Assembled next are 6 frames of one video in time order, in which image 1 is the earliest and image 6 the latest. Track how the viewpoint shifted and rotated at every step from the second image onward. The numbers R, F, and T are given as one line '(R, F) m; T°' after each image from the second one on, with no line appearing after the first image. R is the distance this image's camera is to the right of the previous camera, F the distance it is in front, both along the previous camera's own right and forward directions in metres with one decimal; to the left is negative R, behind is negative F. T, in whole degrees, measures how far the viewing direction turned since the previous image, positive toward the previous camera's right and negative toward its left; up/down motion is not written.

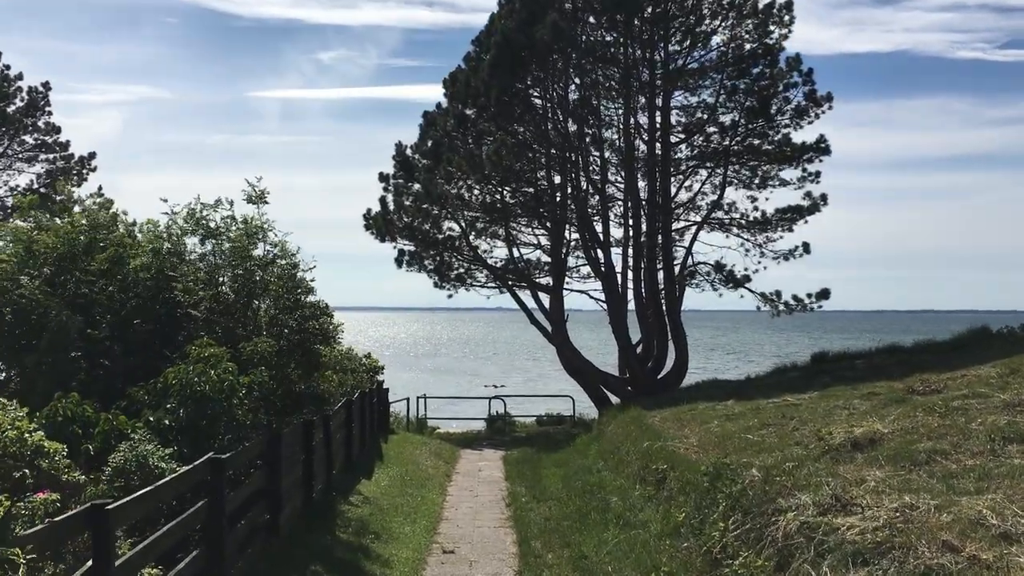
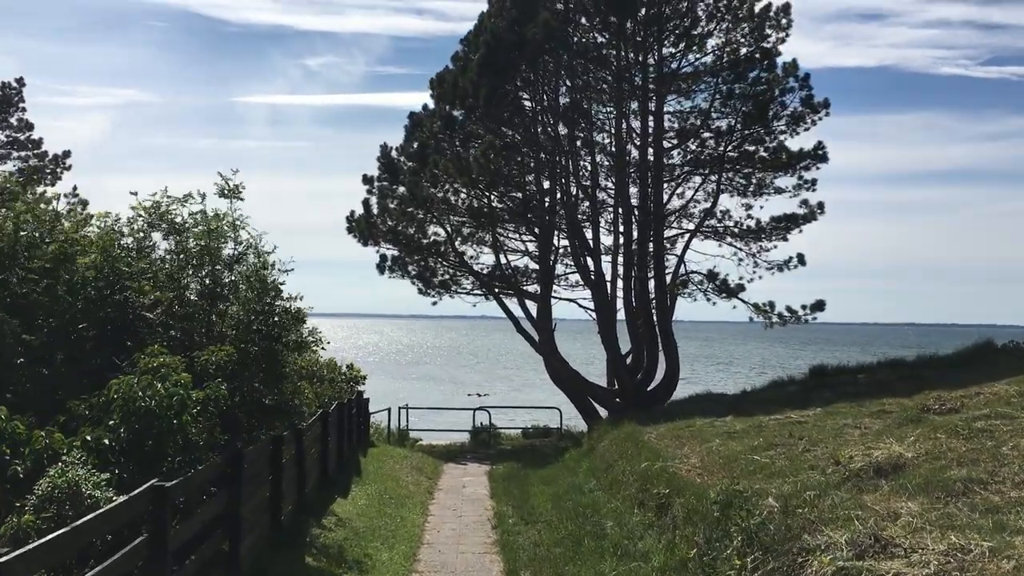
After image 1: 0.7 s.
(0.0, +0.8) m; +1°
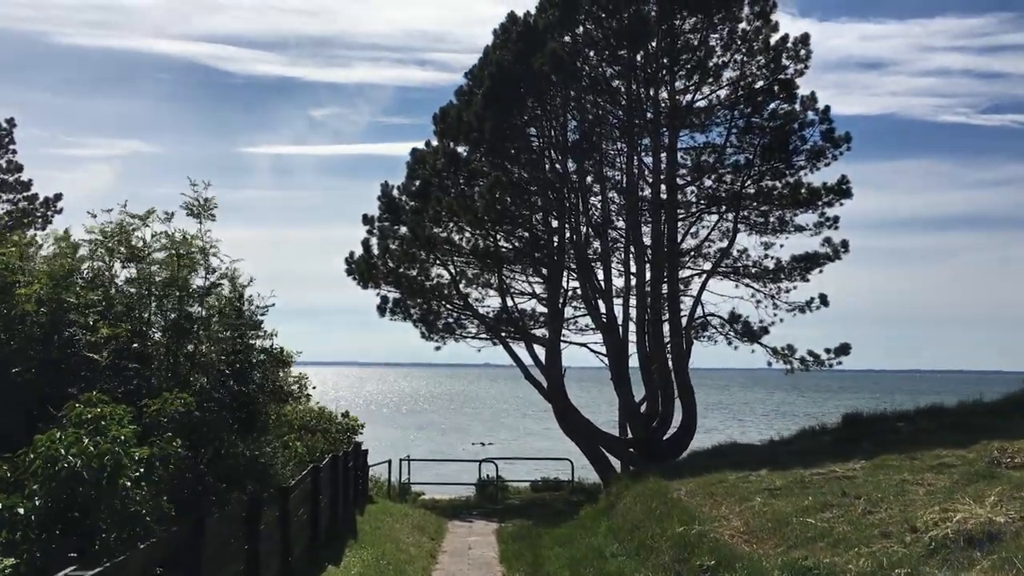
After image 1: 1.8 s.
(-0.1, +1.2) m; 0°
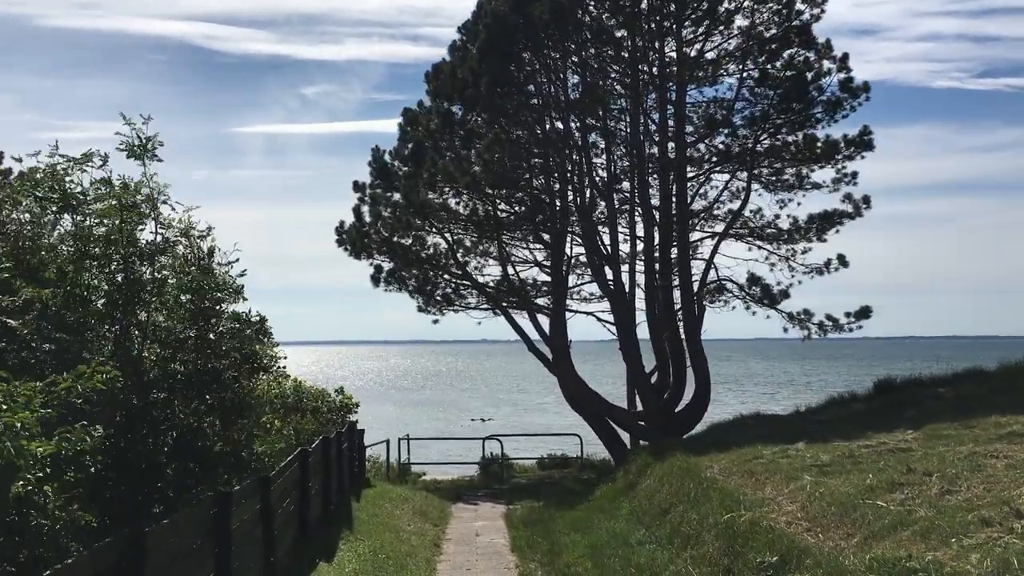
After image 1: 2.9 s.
(-0.1, +1.2) m; 0°
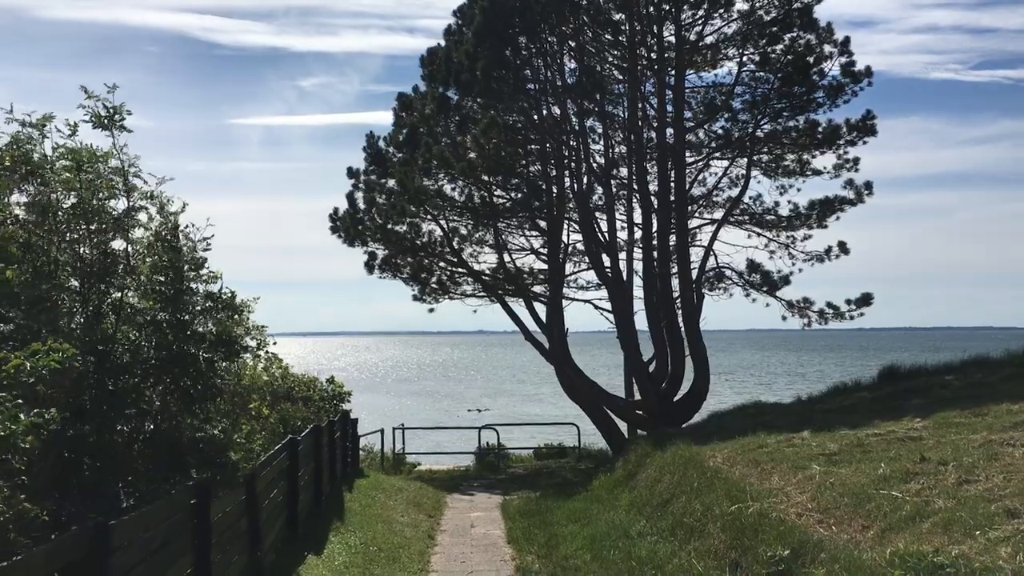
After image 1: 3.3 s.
(0.0, +0.3) m; 0°
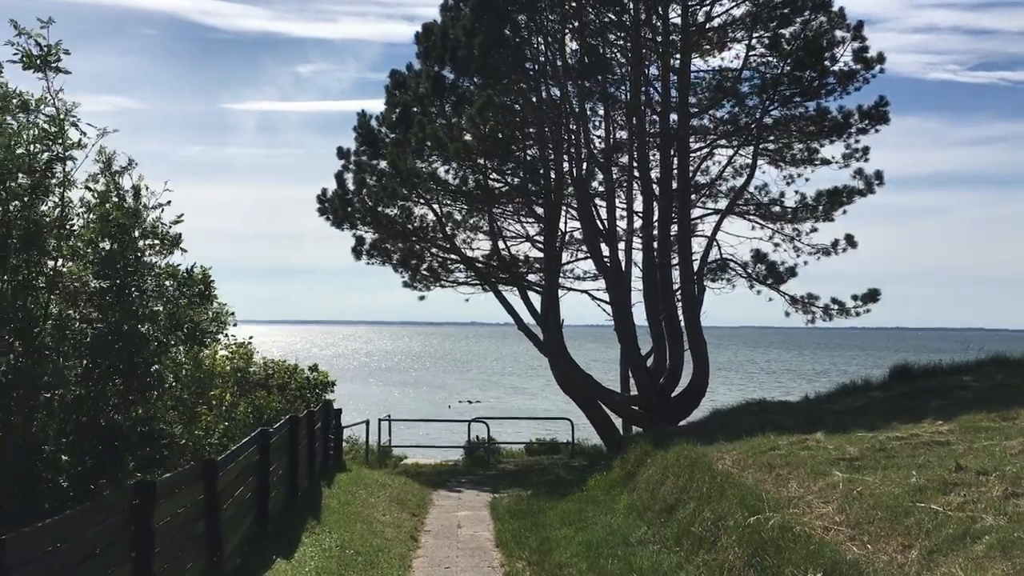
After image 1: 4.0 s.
(0.0, +0.8) m; 0°
